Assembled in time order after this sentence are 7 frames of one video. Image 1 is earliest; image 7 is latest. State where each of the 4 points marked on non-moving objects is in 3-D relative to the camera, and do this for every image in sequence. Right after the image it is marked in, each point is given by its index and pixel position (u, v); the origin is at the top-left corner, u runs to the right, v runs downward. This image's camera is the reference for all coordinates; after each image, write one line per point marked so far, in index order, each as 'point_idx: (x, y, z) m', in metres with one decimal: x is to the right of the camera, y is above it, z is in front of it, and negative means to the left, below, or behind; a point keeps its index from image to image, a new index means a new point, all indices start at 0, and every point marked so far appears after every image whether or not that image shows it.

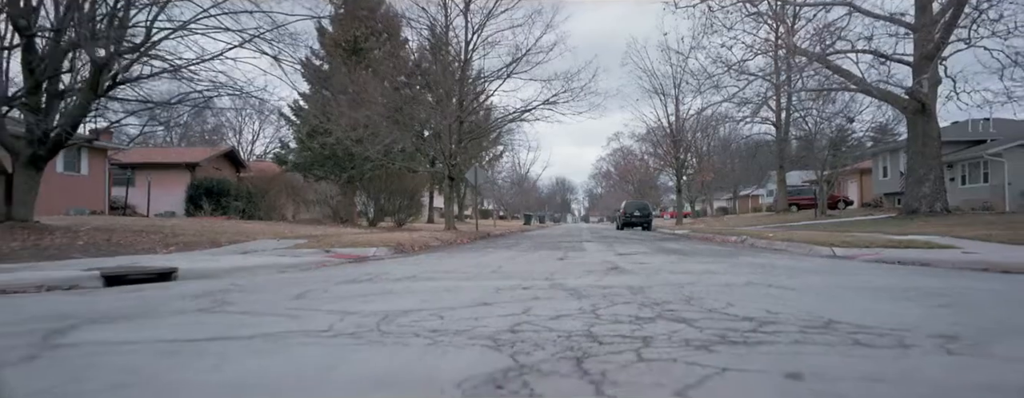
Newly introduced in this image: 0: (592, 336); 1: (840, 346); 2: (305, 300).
0: (+0.5, -0.8, +3.6) m
1: (+1.7, -0.8, +3.2) m
2: (-2.0, -1.0, +6.0) m
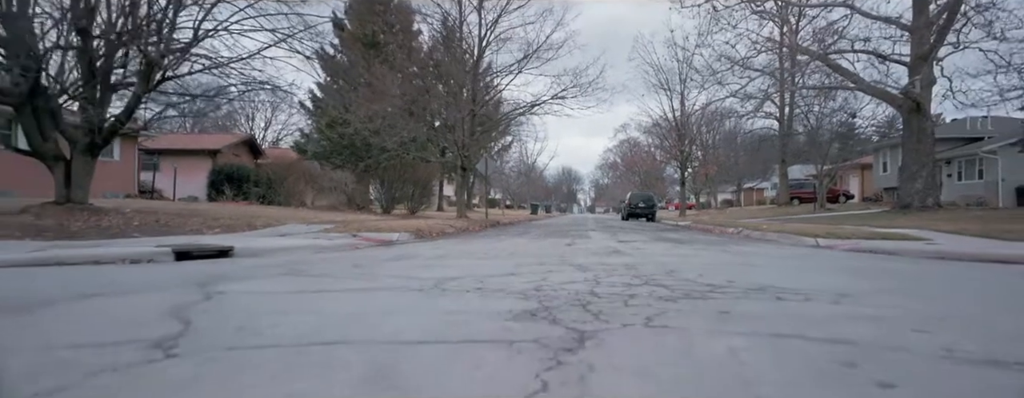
0: (+0.7, -0.8, +5.0) m
1: (+1.9, -0.8, +4.6) m
2: (-1.8, -0.9, +7.4) m
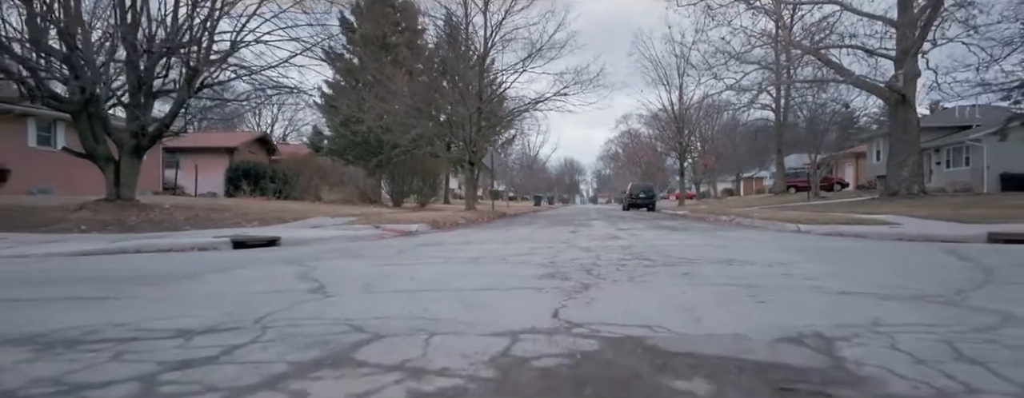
0: (+0.9, -0.7, +6.6) m
1: (+2.1, -0.7, +6.2) m
2: (-1.6, -0.8, +9.0) m
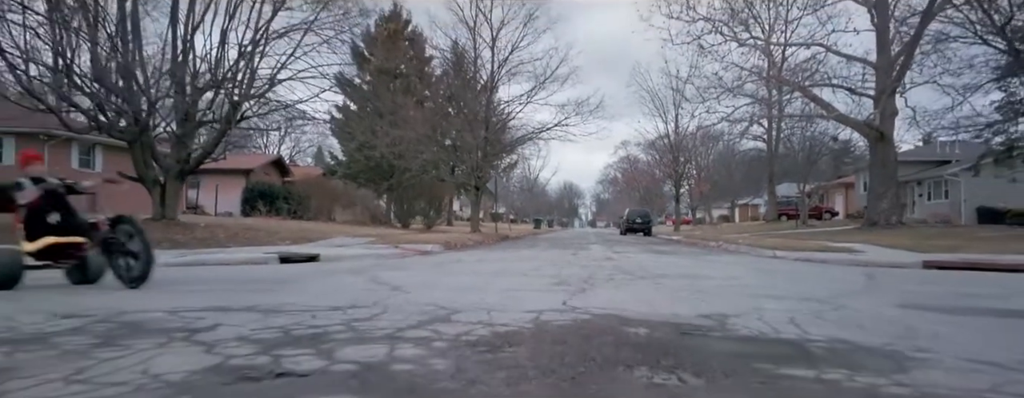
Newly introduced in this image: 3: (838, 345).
0: (+1.1, -1.1, +8.5) m
1: (+2.4, -1.1, +8.1) m
2: (-1.4, -1.2, +11.0) m
3: (+1.9, -0.9, +3.6) m
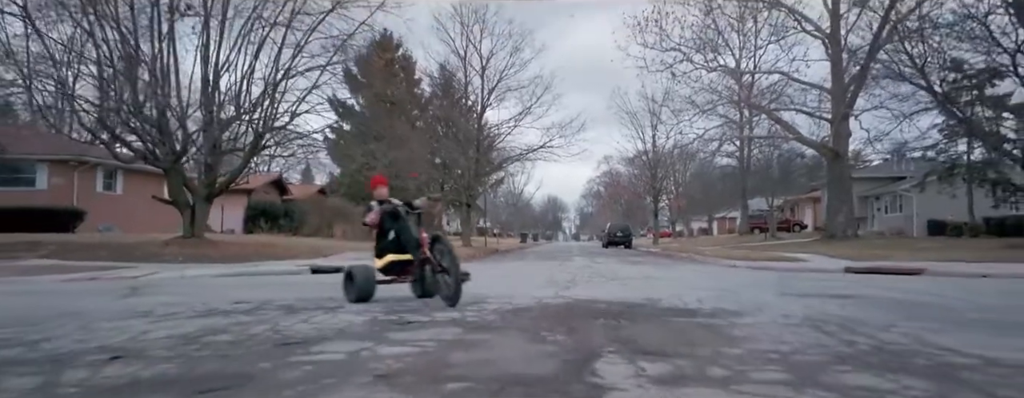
0: (+1.1, -1.5, +11.2) m
1: (+2.4, -1.5, +10.8) m
2: (-1.4, -1.7, +13.5) m
3: (+2.1, -1.1, +6.2) m
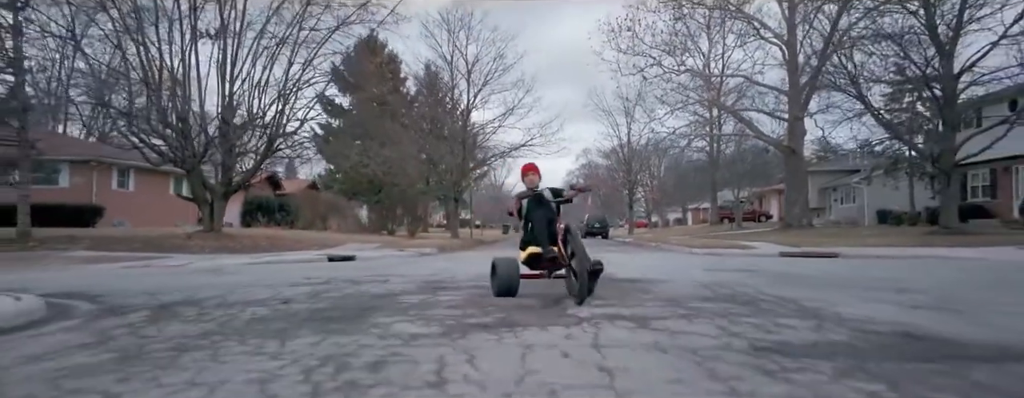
0: (+1.0, -1.5, +14.0) m
1: (+2.2, -1.4, +13.7) m
2: (-1.7, -1.7, +16.3) m
3: (+2.0, -1.2, +9.1) m
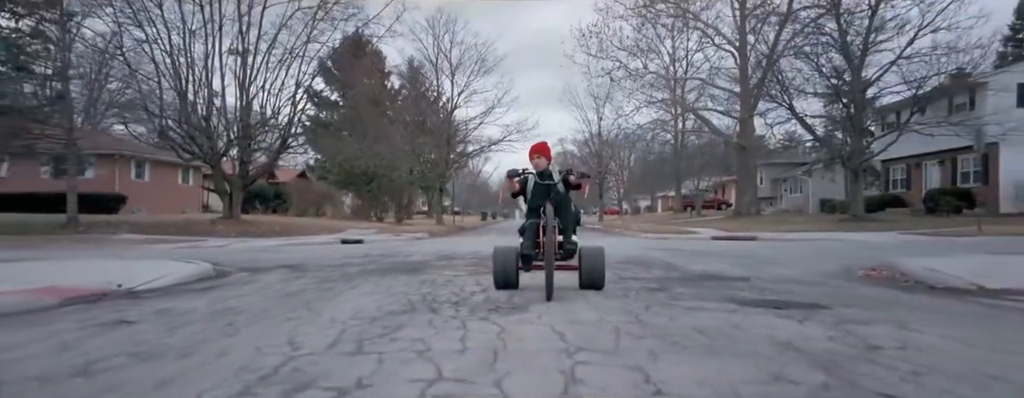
0: (+0.5, -1.3, +18.1) m
1: (+1.8, -1.3, +17.8) m
2: (-2.2, -1.5, +20.3) m
3: (+1.8, -1.2, +13.2) m
